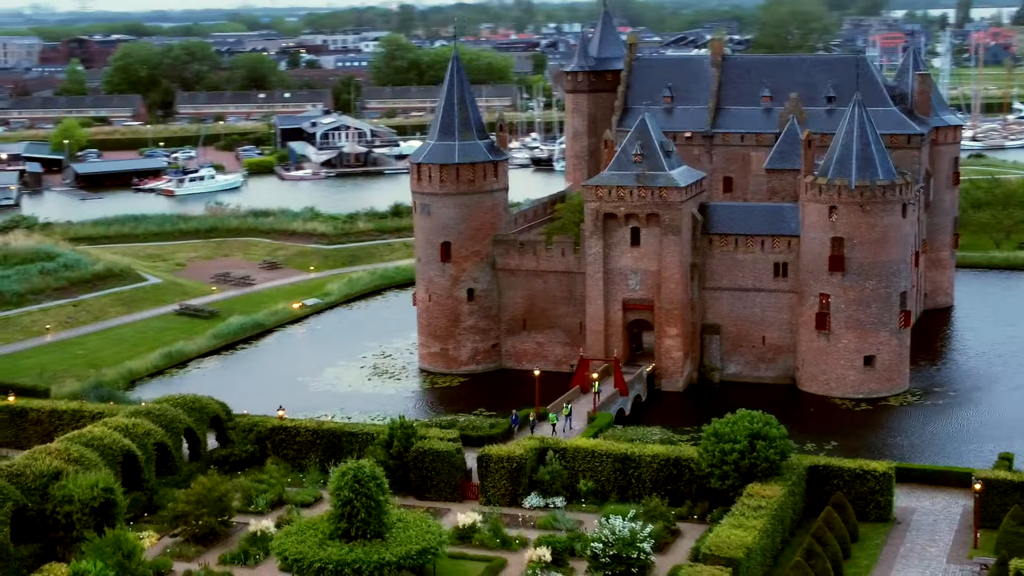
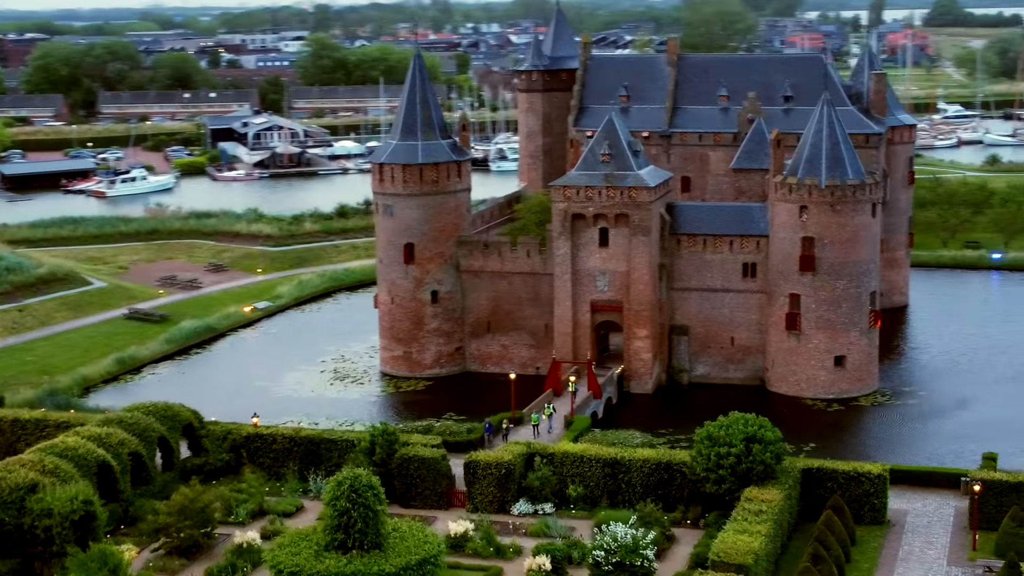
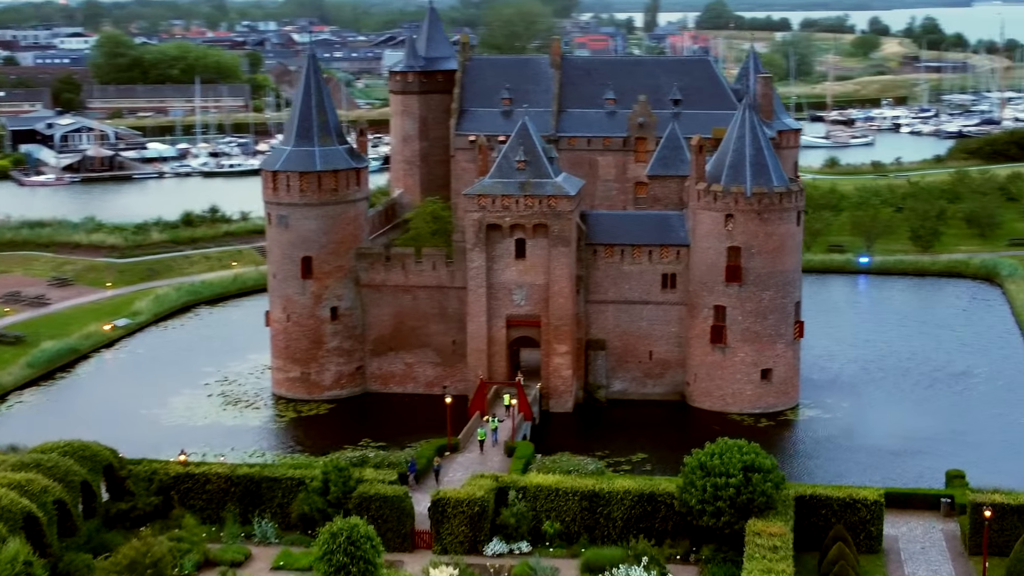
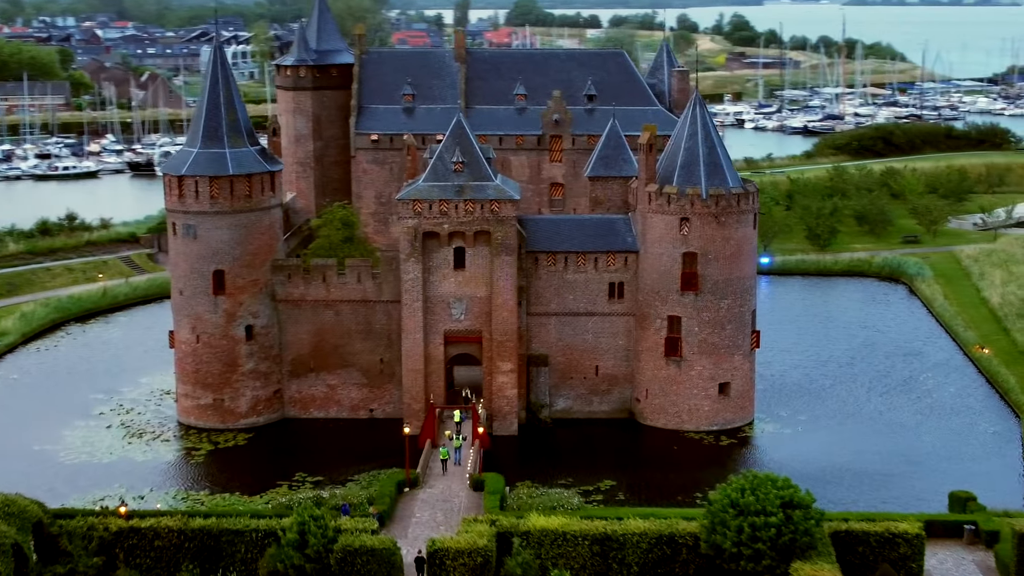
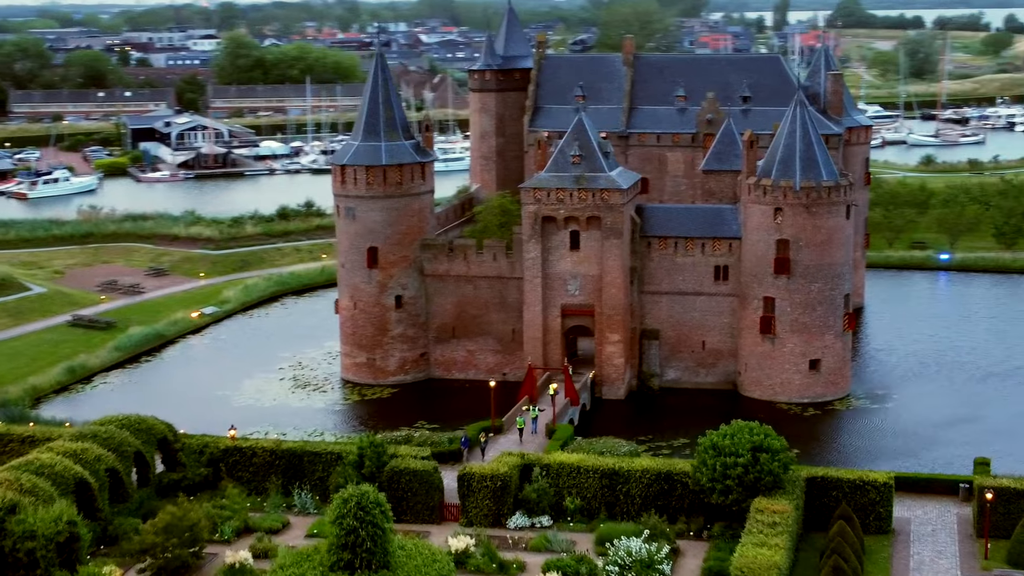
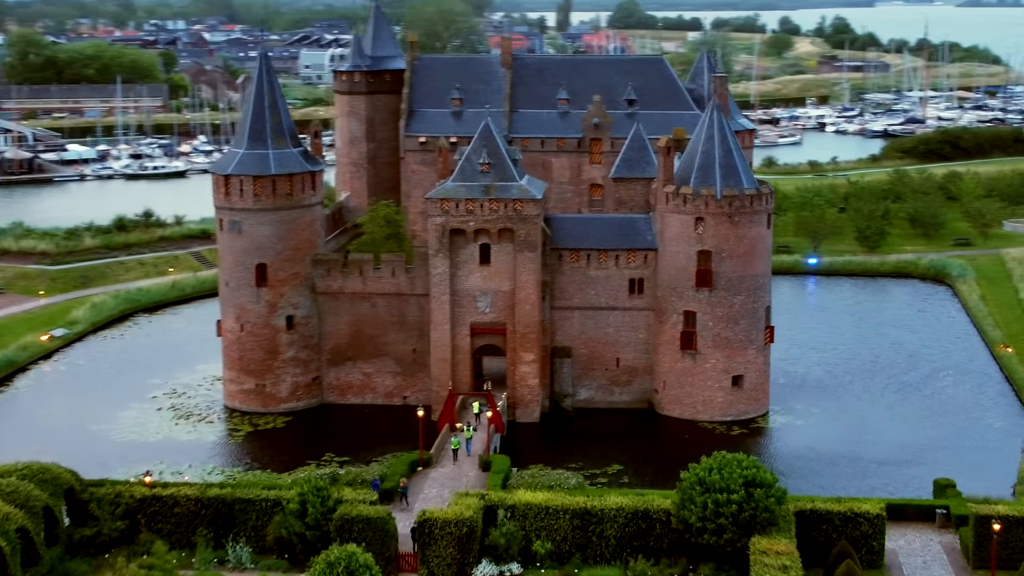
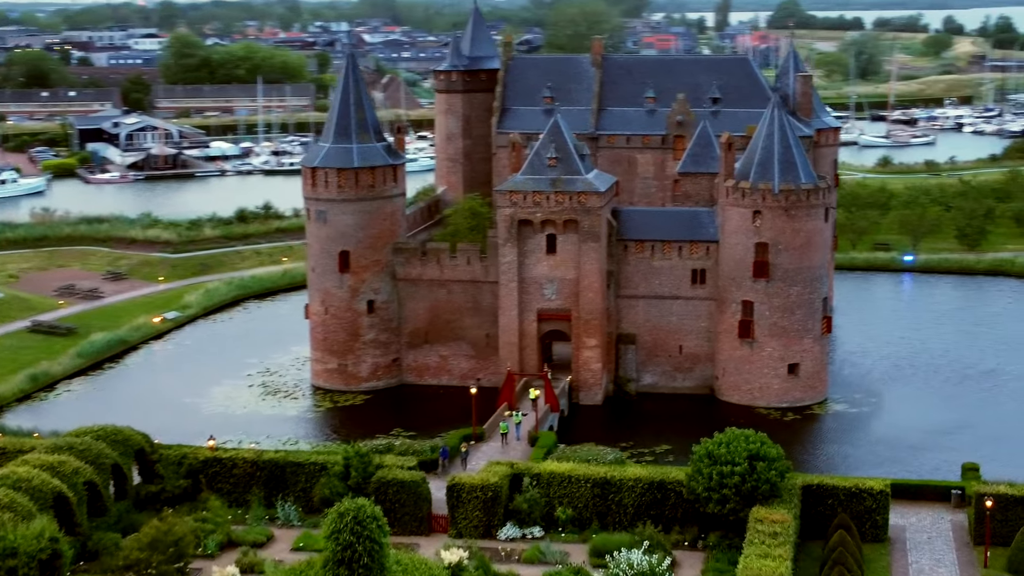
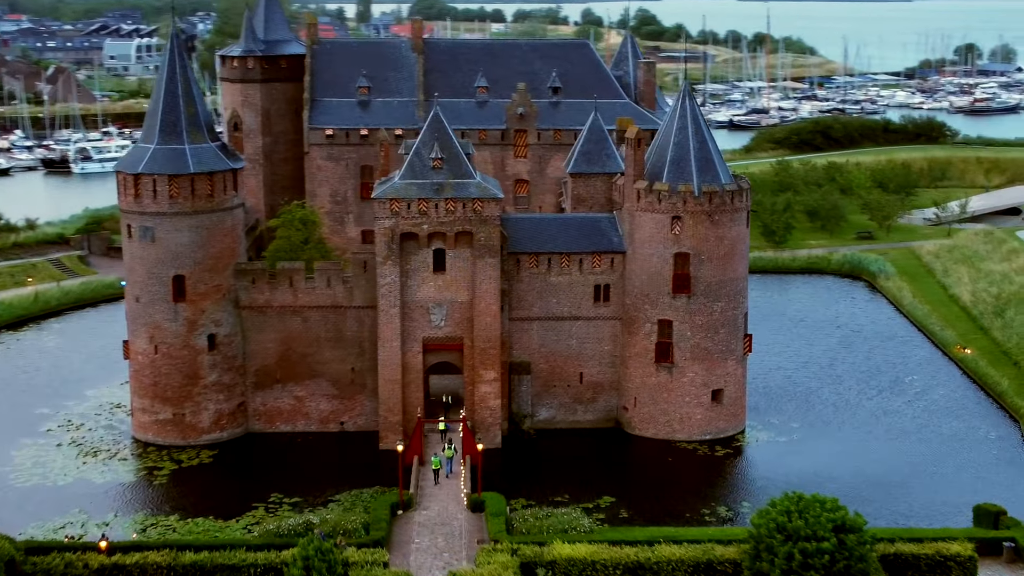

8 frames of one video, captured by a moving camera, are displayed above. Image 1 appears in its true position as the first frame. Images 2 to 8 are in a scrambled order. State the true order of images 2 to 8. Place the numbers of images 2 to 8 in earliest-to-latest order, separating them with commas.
2, 5, 7, 3, 6, 4, 8
